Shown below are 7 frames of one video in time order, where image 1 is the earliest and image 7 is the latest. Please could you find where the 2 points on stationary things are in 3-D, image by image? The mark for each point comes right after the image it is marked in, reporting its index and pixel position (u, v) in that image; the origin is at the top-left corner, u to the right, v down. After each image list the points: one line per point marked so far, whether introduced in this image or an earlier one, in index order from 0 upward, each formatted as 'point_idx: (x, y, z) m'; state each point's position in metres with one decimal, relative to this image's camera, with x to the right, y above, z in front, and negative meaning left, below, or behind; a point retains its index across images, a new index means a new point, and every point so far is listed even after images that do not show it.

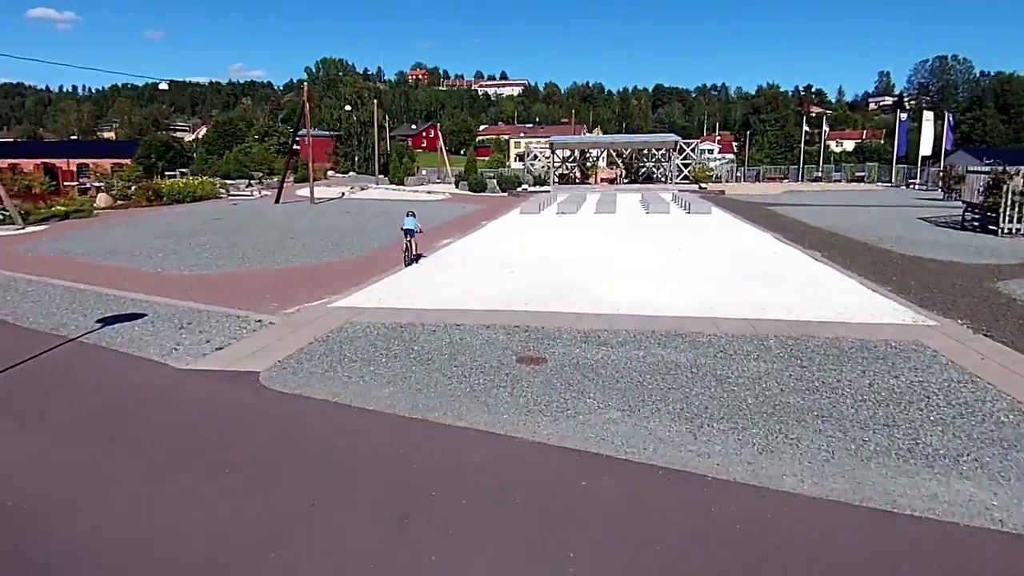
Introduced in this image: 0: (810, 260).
0: (+5.1, +0.4, +12.1) m
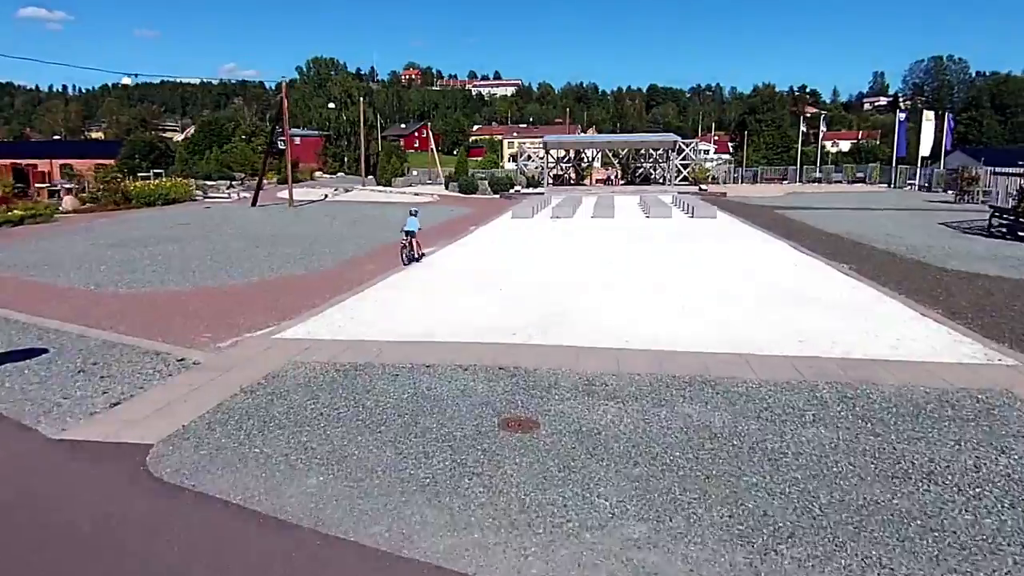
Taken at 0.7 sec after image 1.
0: (+4.9, +0.2, +10.6) m
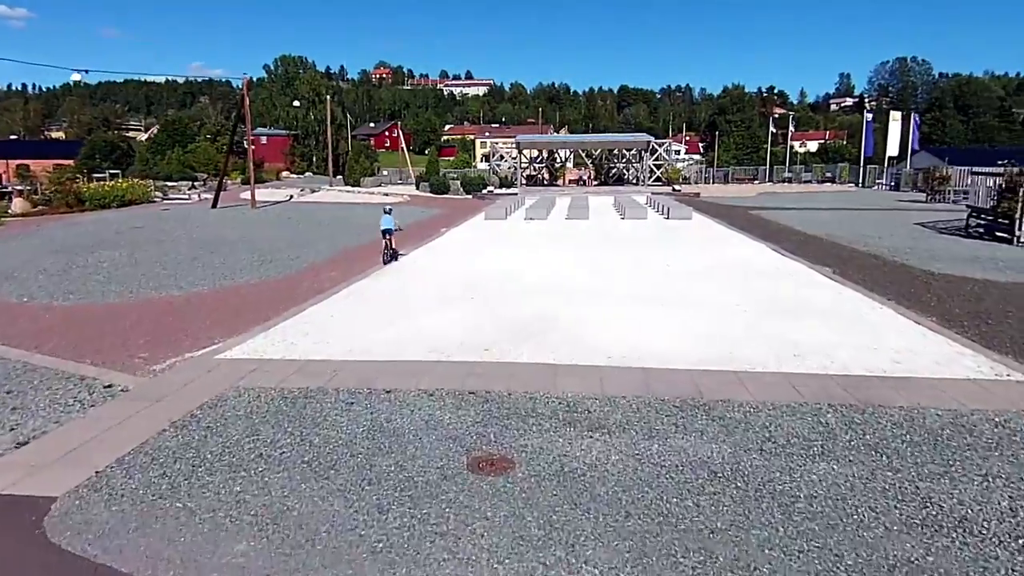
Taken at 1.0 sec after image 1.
0: (+4.5, +0.1, +10.2) m
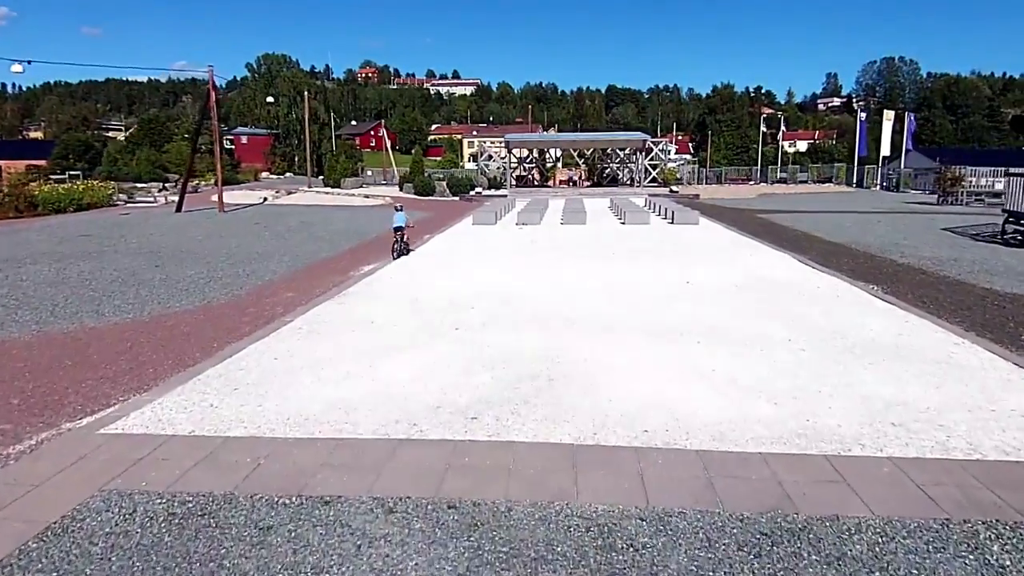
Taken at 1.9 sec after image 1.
0: (+4.4, -0.2, +8.5) m
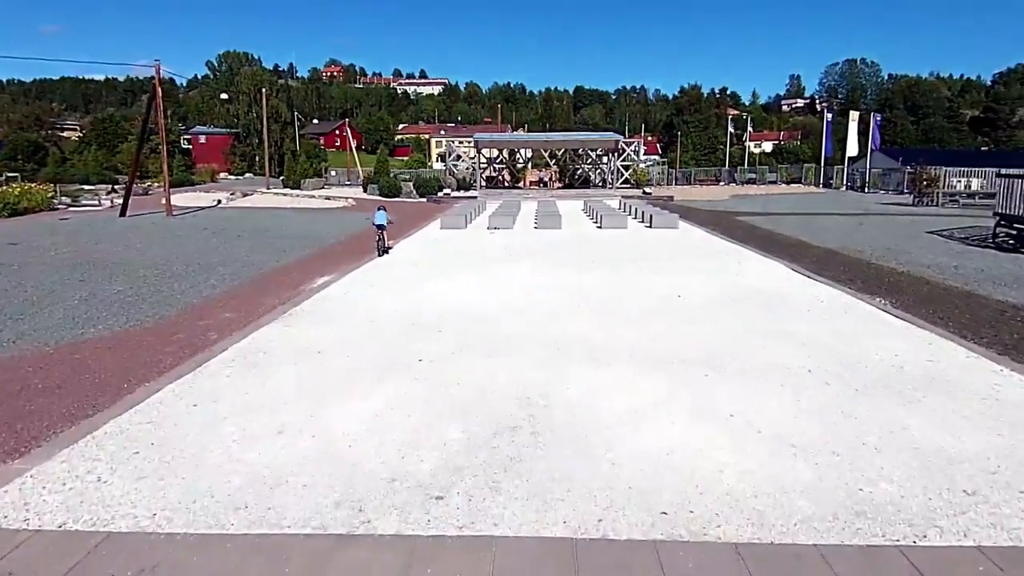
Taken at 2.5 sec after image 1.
0: (+4.1, -0.4, +7.6) m
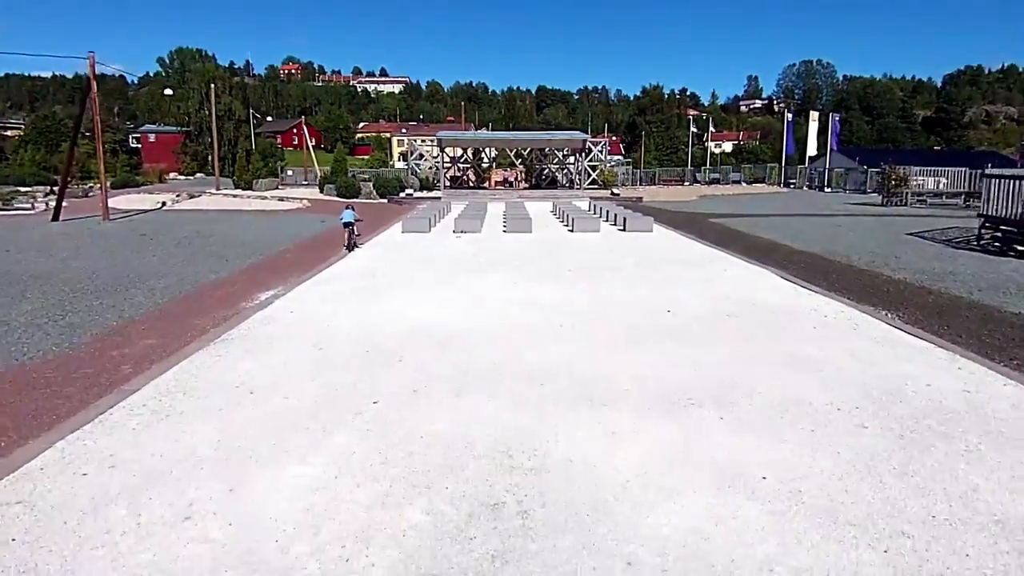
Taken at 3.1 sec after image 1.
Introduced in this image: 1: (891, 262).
0: (+3.9, -0.6, +6.8) m
1: (+6.4, +0.4, +11.9) m
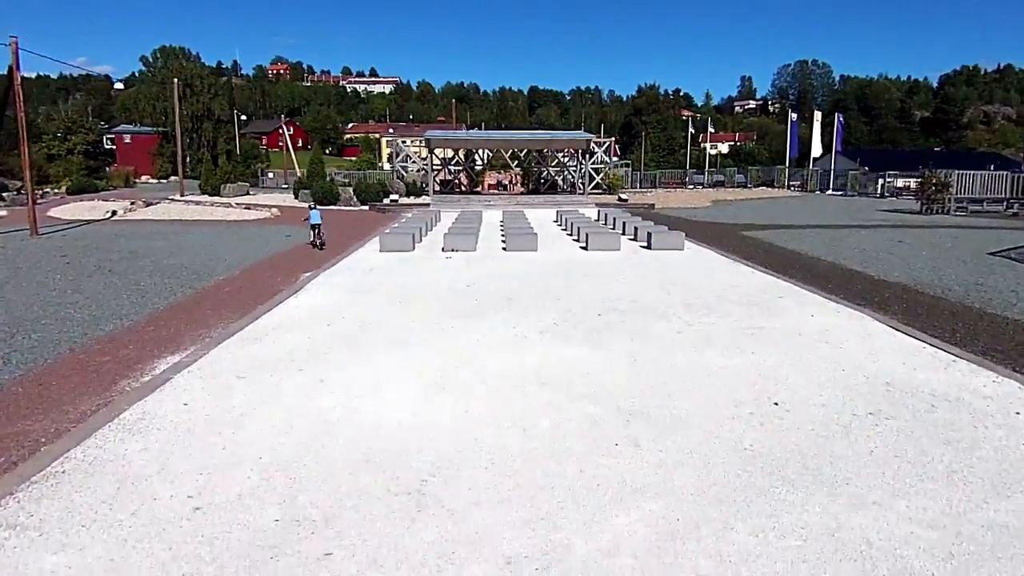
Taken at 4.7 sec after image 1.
0: (+4.0, -1.1, +3.9) m
1: (+6.5, -0.1, +9.2) m
